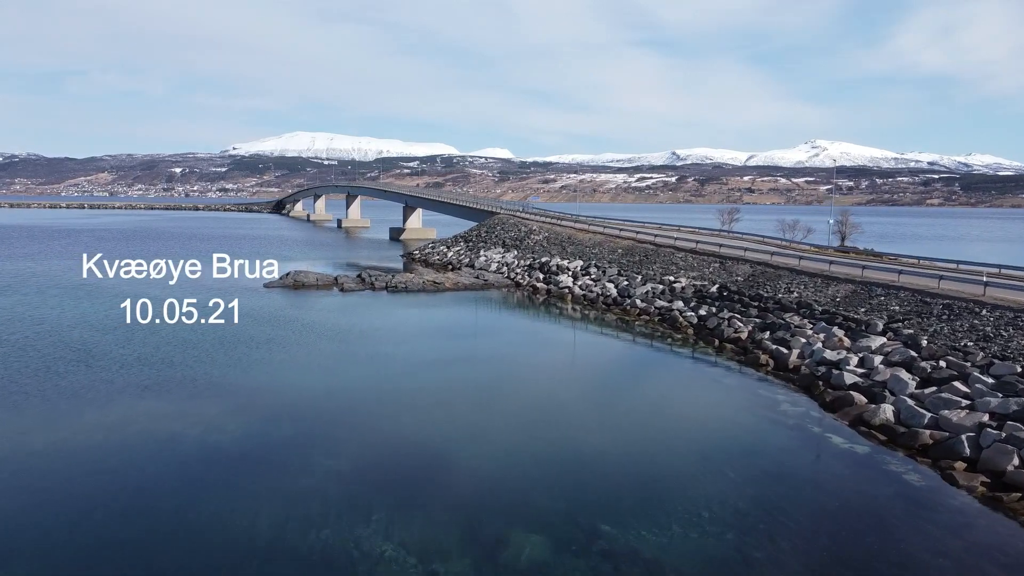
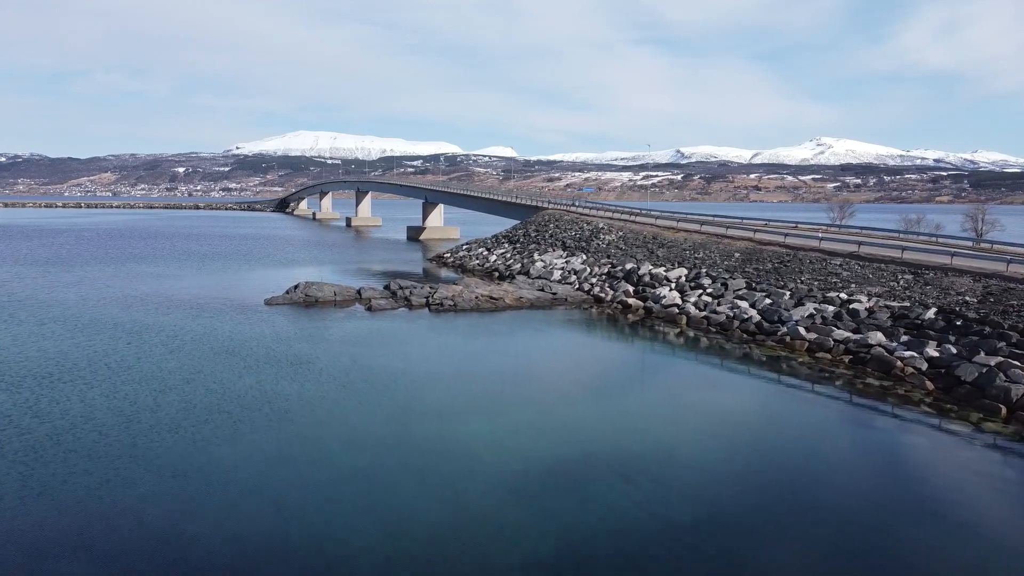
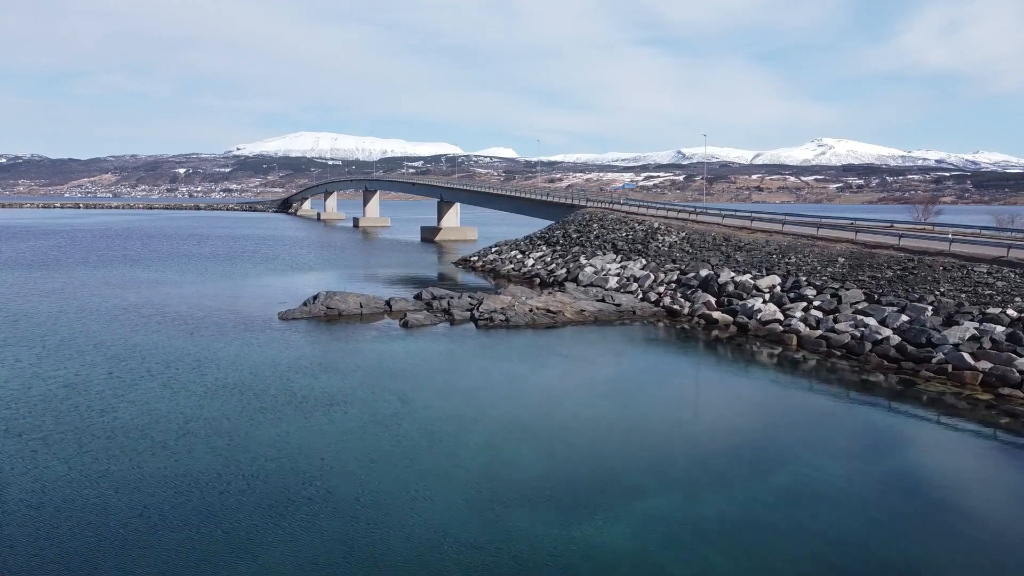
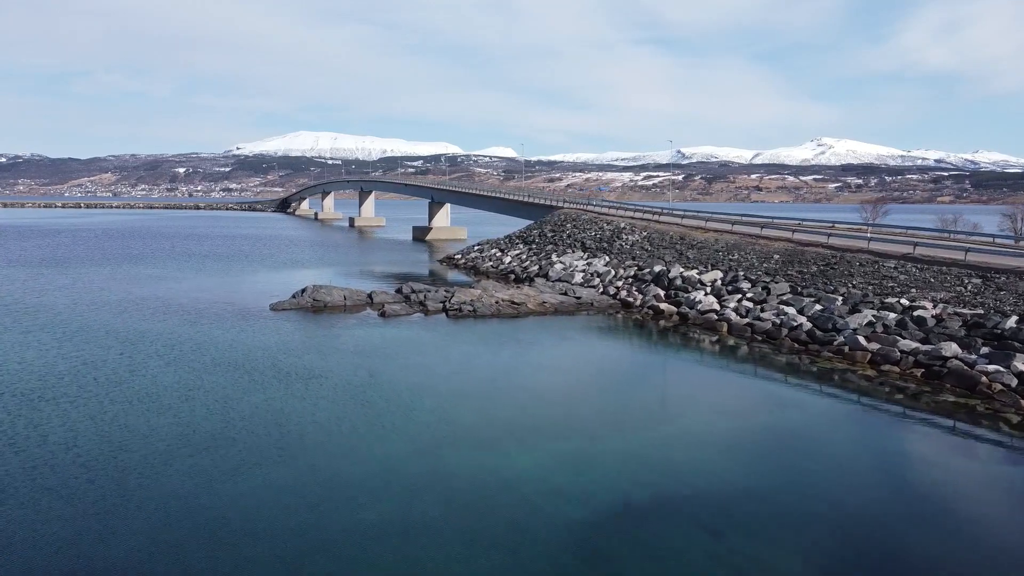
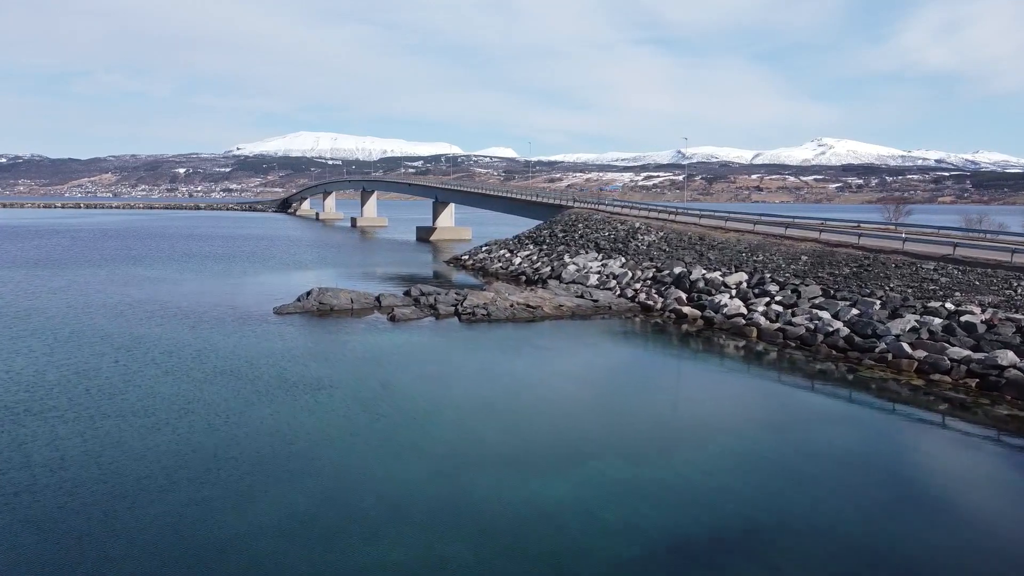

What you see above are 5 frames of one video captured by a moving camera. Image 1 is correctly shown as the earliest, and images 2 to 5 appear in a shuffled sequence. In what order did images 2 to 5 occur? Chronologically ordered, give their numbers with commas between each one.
2, 4, 5, 3
